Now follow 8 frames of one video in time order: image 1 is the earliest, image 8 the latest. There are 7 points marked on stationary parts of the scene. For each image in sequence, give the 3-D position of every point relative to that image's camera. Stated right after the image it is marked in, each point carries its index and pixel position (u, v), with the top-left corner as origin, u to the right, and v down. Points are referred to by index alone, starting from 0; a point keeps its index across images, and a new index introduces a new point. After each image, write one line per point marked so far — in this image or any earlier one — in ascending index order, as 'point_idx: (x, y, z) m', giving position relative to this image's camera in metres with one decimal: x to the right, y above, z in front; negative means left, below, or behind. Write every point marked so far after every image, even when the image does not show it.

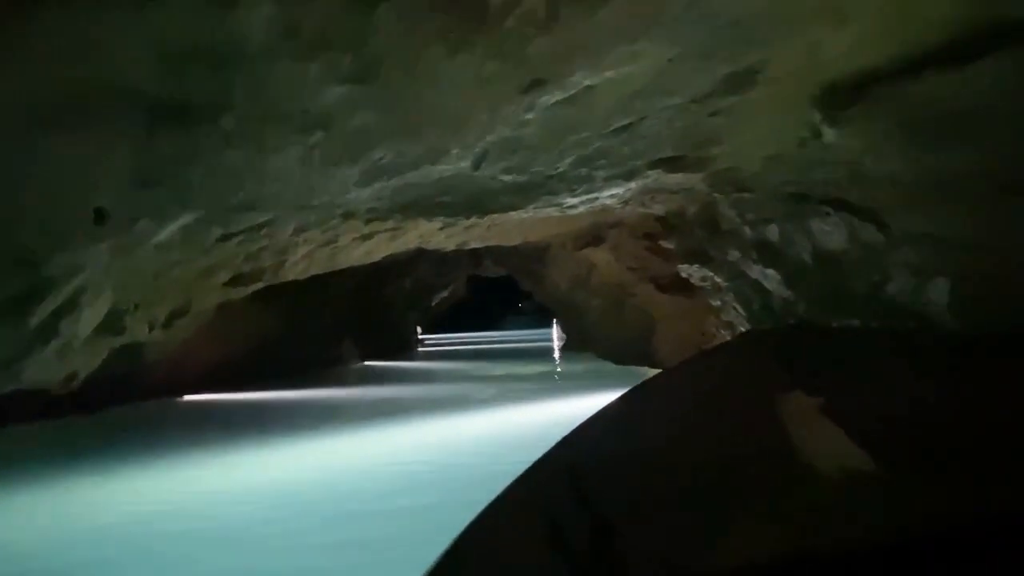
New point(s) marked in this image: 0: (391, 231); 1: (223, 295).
0: (-0.8, +0.4, +5.5) m
1: (-2.0, 0.0, +5.7) m
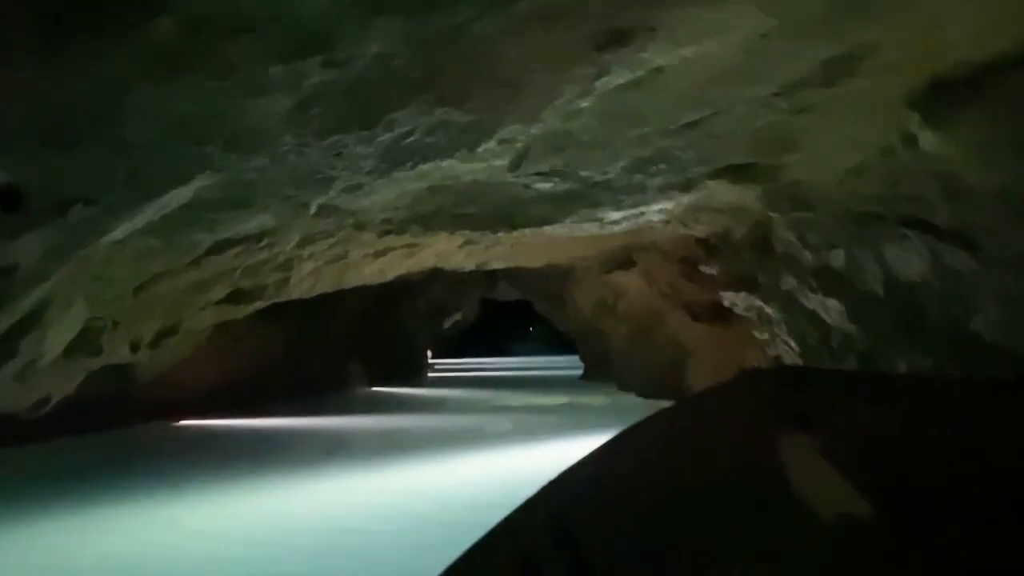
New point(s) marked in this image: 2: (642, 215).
0: (-0.6, +0.2, +5.0) m
1: (-1.8, -0.2, +5.2) m
2: (+0.6, +0.3, +3.7) m
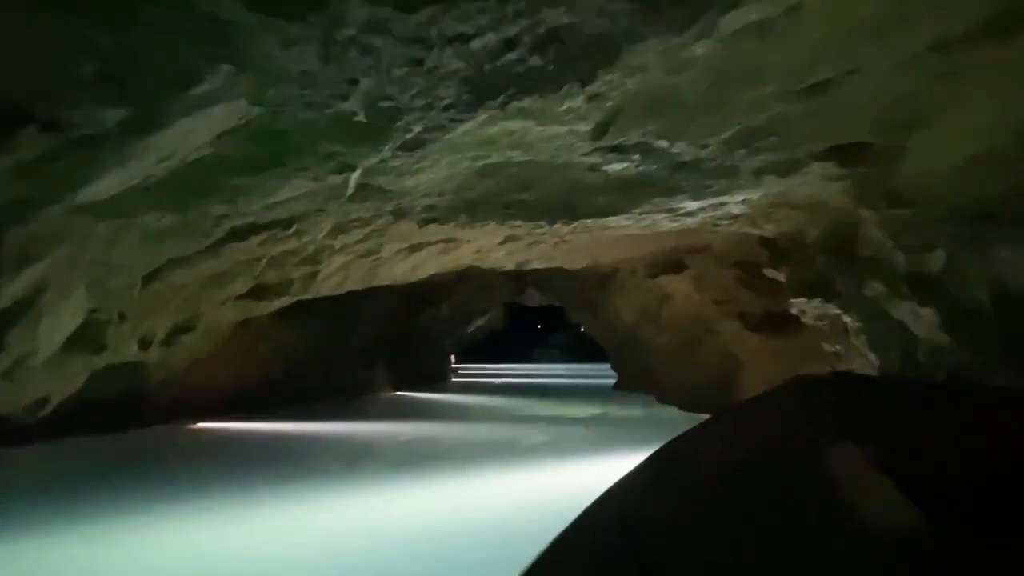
0: (-0.4, +0.3, +4.5) m
1: (-1.5, -0.1, +4.8) m
2: (+0.8, +0.3, +3.2) m
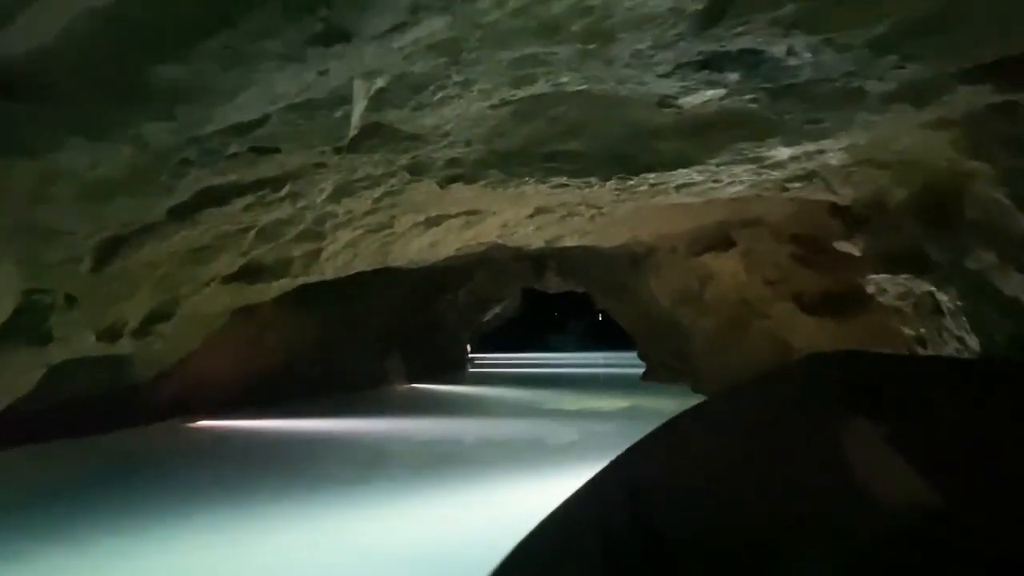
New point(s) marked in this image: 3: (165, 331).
0: (-0.2, +0.4, +3.9) m
1: (-1.4, 0.0, +4.2) m
2: (+0.9, +0.4, +2.6) m
3: (-1.5, -0.2, +3.5) m
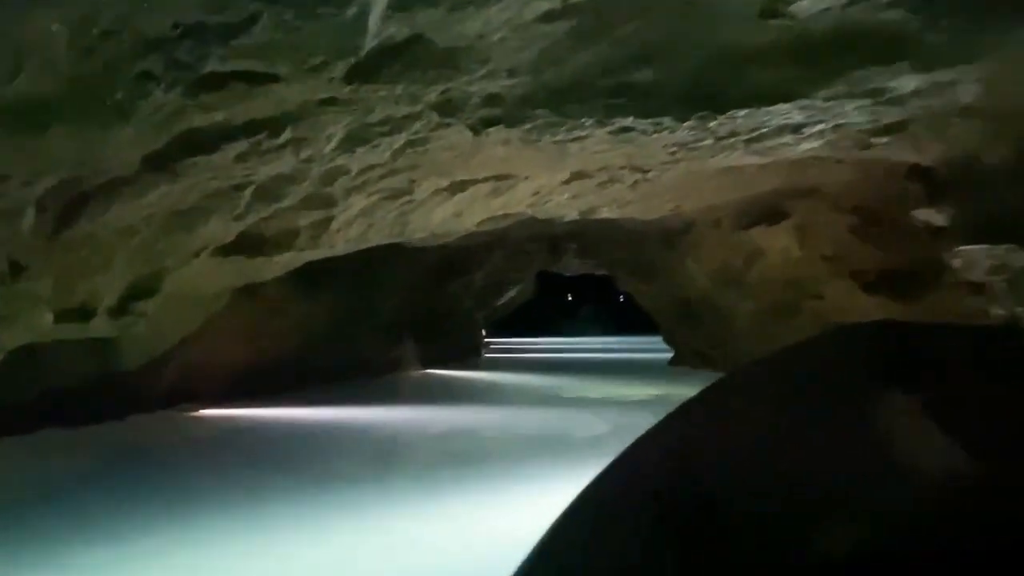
0: (-0.1, +0.5, +3.4) m
1: (-1.2, +0.1, +3.7) m
2: (+1.1, +0.5, +2.1) m
3: (-1.3, -0.1, +3.1) m
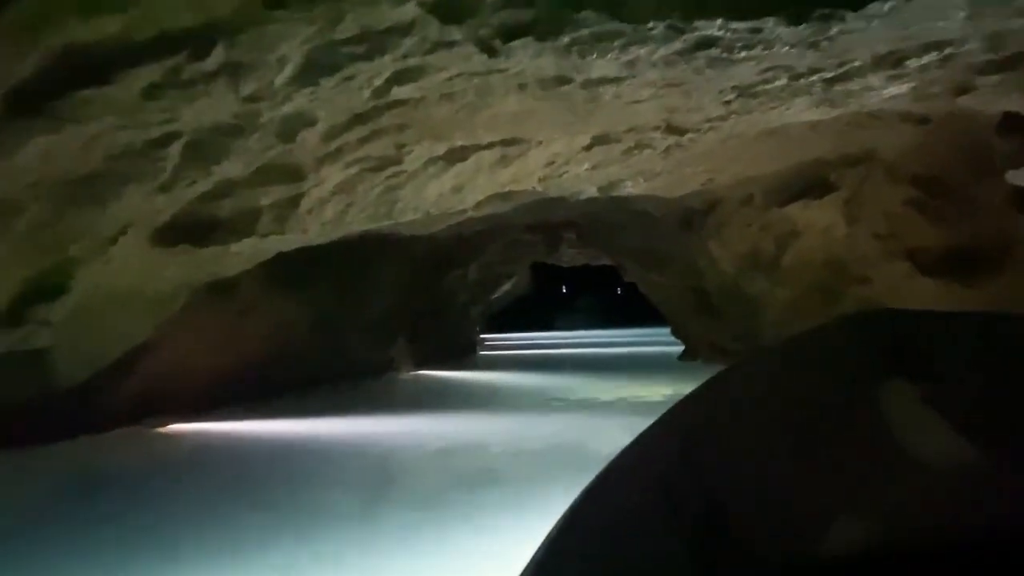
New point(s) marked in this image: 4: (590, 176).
0: (0.0, +0.5, +2.8) m
1: (-1.2, +0.1, +3.1) m
2: (+1.1, +0.5, +1.5) m
3: (-1.3, -0.1, +2.4) m
4: (+0.3, +0.5, +3.4) m
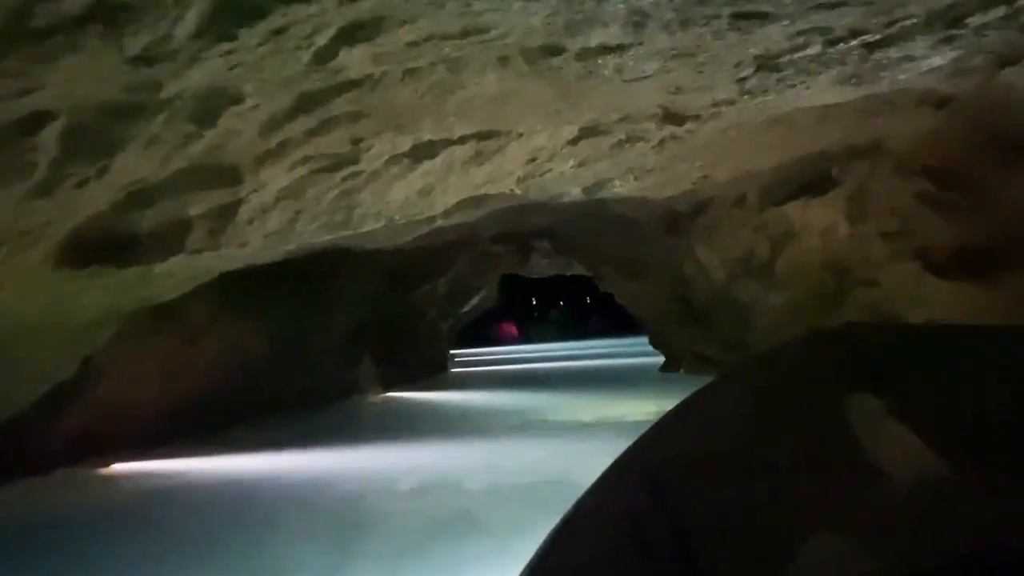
0: (-0.1, +0.4, +2.4) m
1: (-1.2, 0.0, +2.6) m
2: (+1.1, +0.5, +1.1) m
3: (-1.3, -0.2, +1.9) m
4: (+0.2, +0.4, +3.0) m
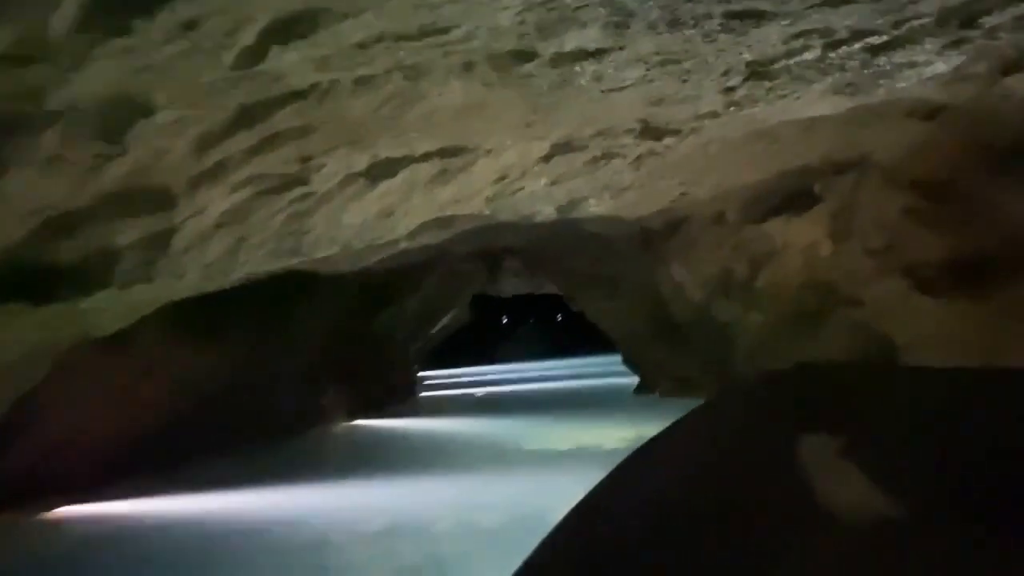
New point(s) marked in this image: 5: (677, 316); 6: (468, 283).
0: (-0.2, +0.4, +2.2) m
1: (-1.3, -0.1, +2.3) m
2: (+1.1, +0.5, +0.9) m
3: (-1.3, -0.3, +1.7) m
4: (+0.1, +0.3, +2.8) m
5: (+1.1, -0.2, +5.3) m
6: (-0.4, +0.1, +7.8) m
